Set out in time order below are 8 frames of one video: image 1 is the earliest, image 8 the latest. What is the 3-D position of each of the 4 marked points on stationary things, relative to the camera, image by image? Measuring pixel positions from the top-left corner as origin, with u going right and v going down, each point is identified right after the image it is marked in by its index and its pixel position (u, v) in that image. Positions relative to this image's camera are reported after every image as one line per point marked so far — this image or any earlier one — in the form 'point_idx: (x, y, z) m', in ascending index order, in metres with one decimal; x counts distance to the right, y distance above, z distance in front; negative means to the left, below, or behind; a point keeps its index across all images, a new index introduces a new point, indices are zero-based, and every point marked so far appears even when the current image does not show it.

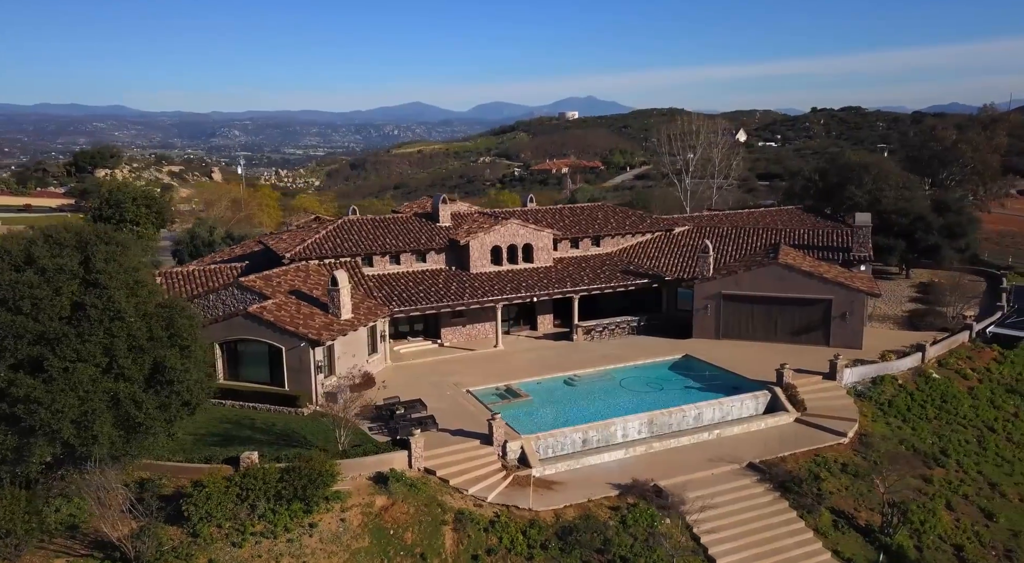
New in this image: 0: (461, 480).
0: (-1.4, -5.5, +18.9) m
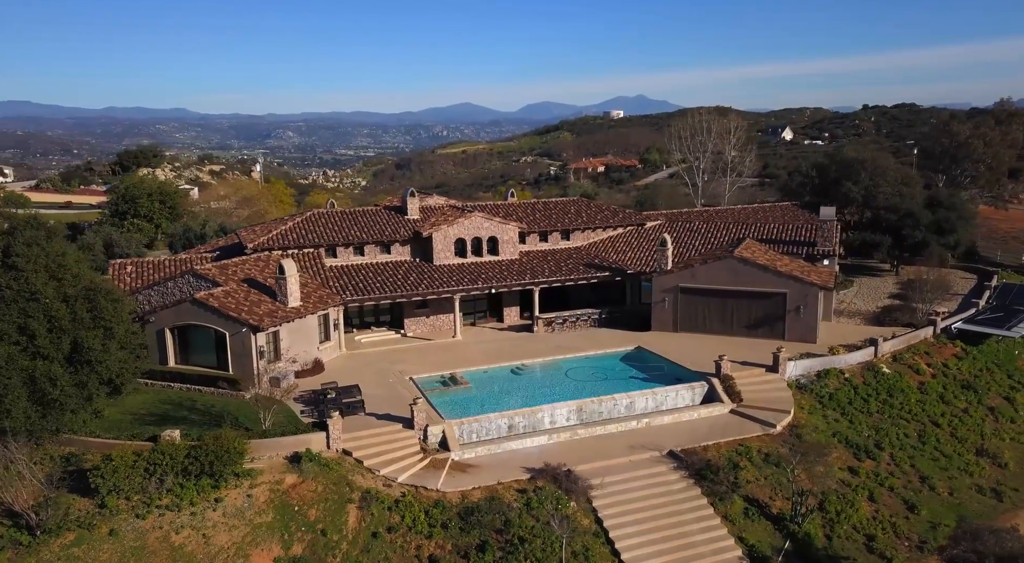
0: (-3.8, -5.1, +19.3) m
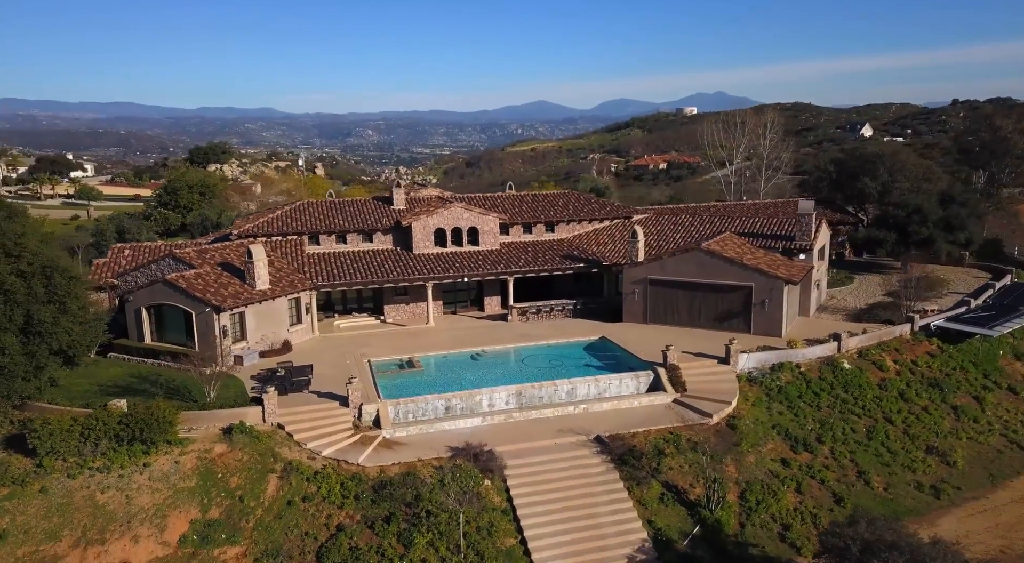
0: (-6.0, -4.5, +20.0) m
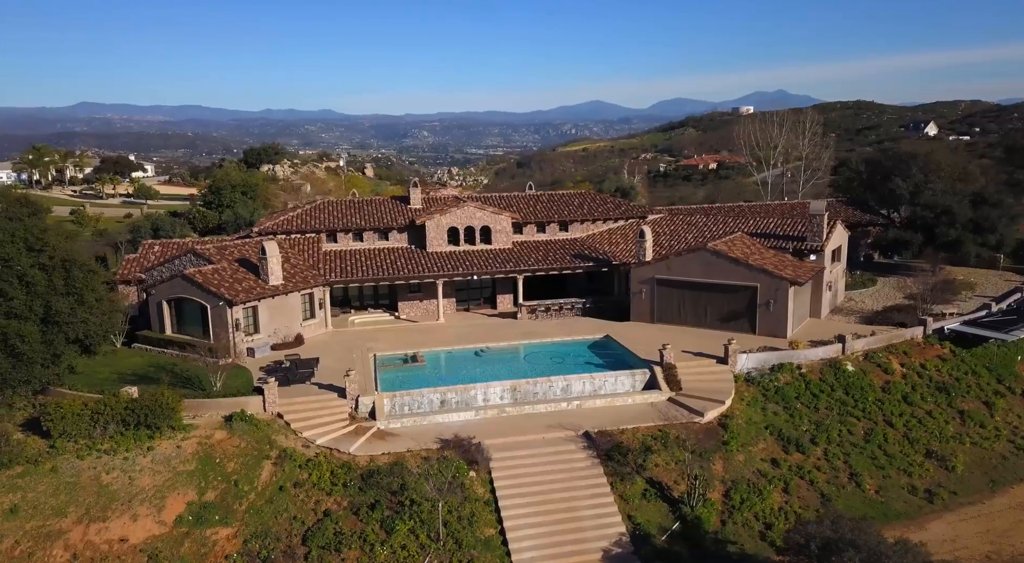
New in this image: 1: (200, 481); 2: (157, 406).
0: (-6.3, -4.4, +20.8) m
1: (-8.5, -5.4, +18.6) m
2: (-10.1, -3.6, +19.6) m
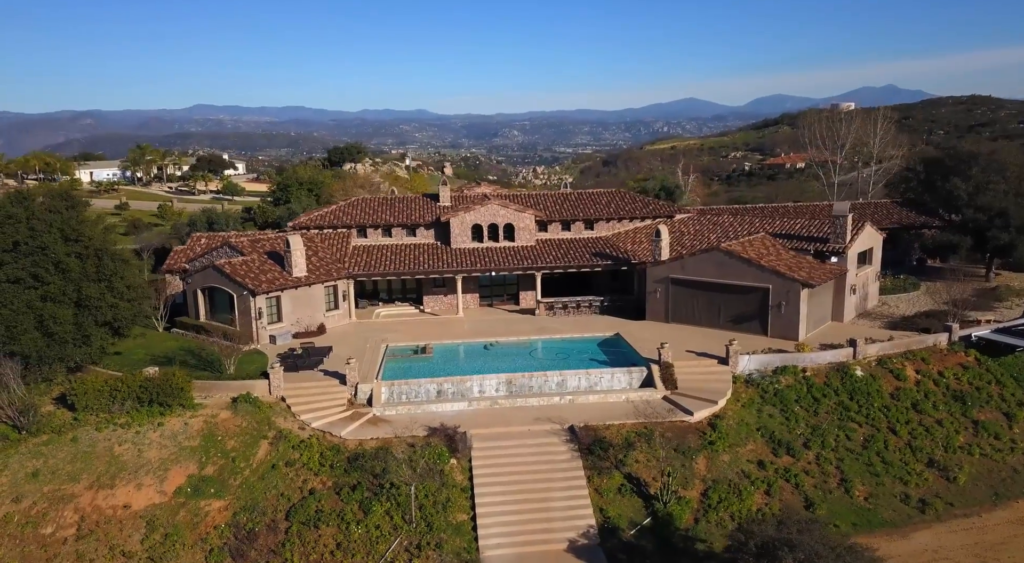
0: (-6.7, -4.1, +22.0) m
1: (-9.1, -5.1, +20.0) m
2: (-10.6, -3.2, +21.1) m
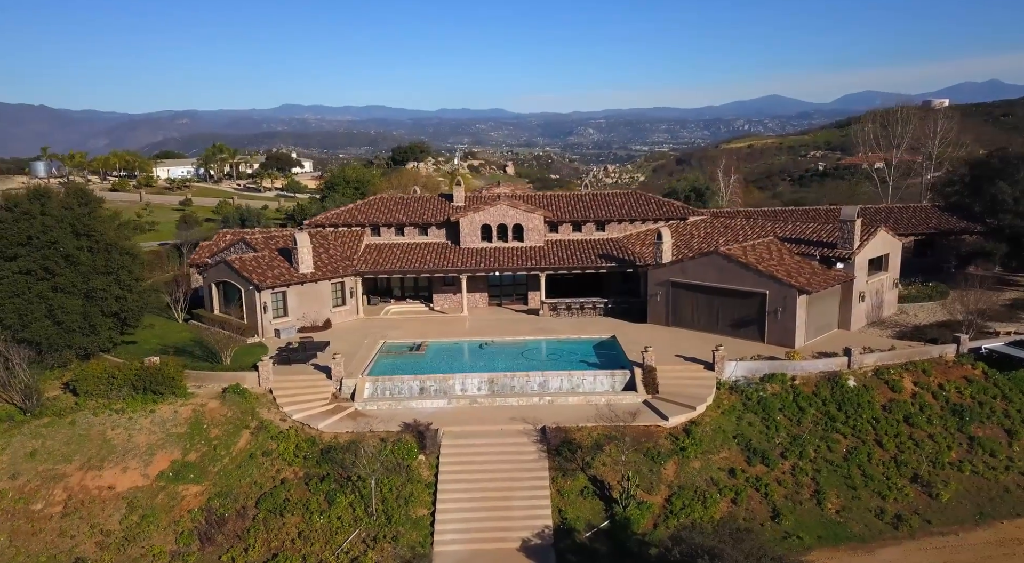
0: (-7.4, -4.0, +22.9) m
1: (-10.0, -4.9, +21.0) m
2: (-11.4, -3.0, +22.3) m
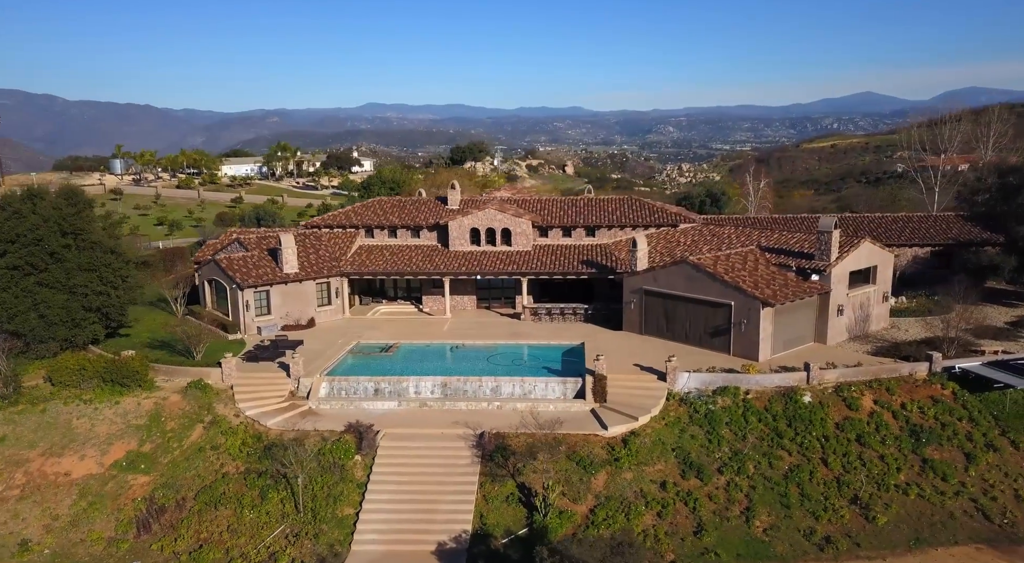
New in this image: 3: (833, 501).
0: (-9.2, -4.0, +23.8) m
1: (-11.9, -4.9, +22.1) m
2: (-13.1, -3.0, +23.4) m
3: (+9.3, -6.4, +19.9) m
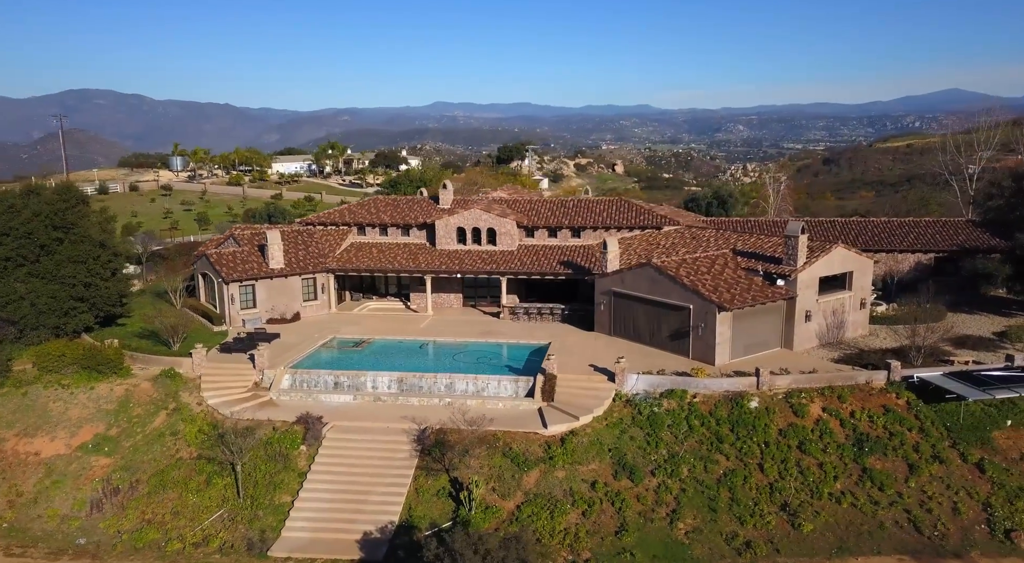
0: (-10.9, -3.8, +24.9) m
1: (-13.7, -4.7, +23.4) m
2: (-14.8, -2.7, +24.9) m
3: (+7.3, -6.6, +20.0) m
